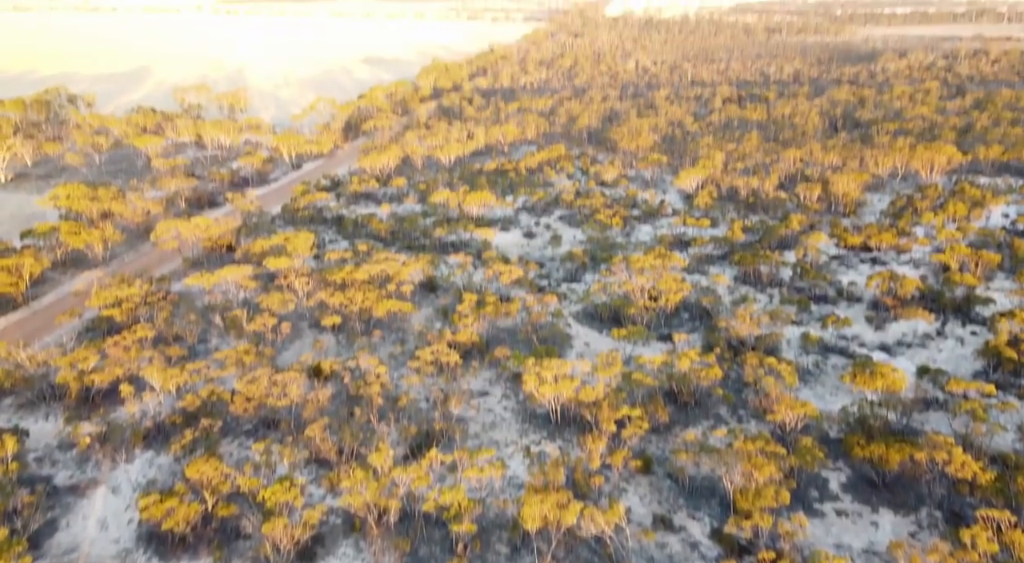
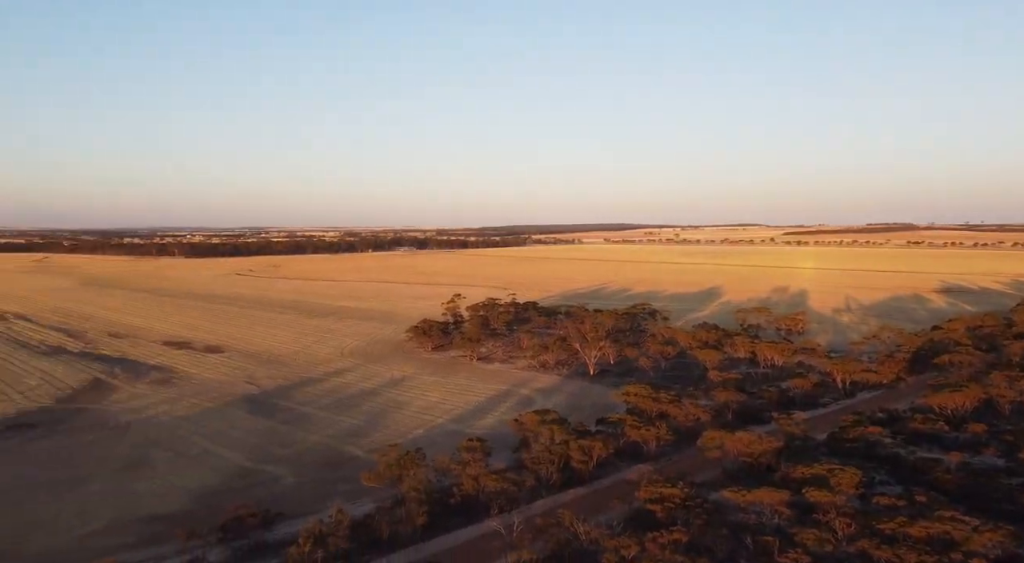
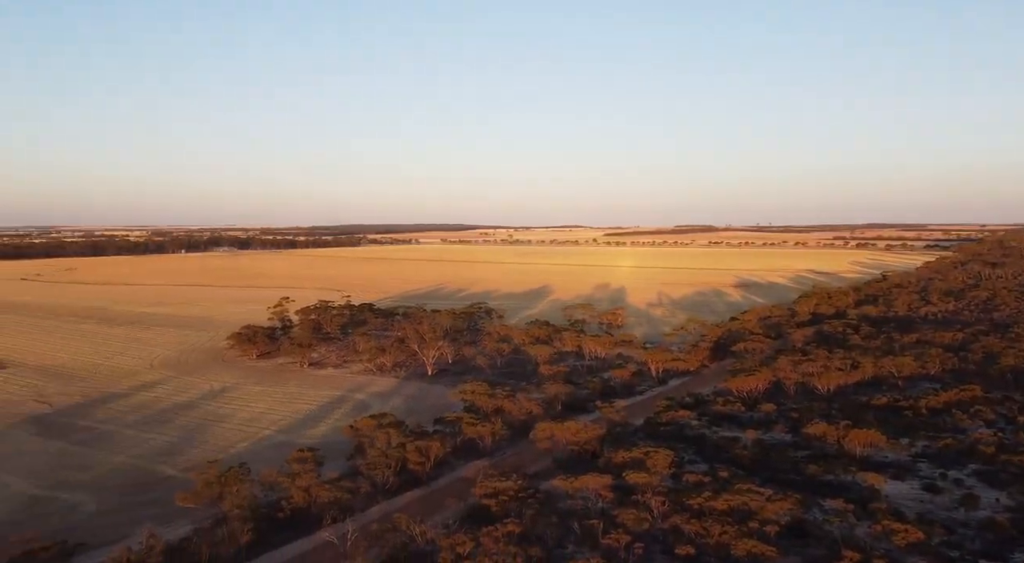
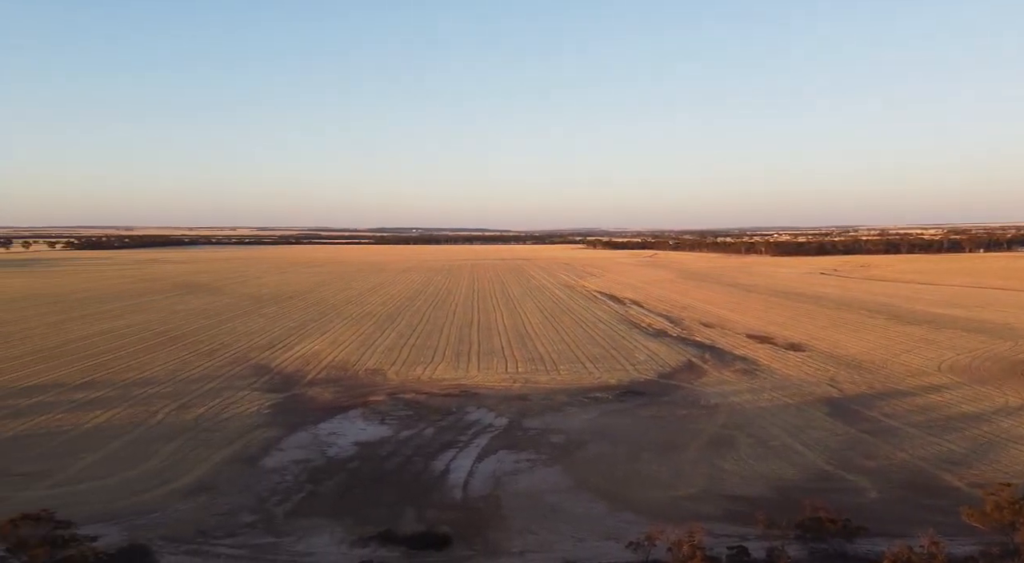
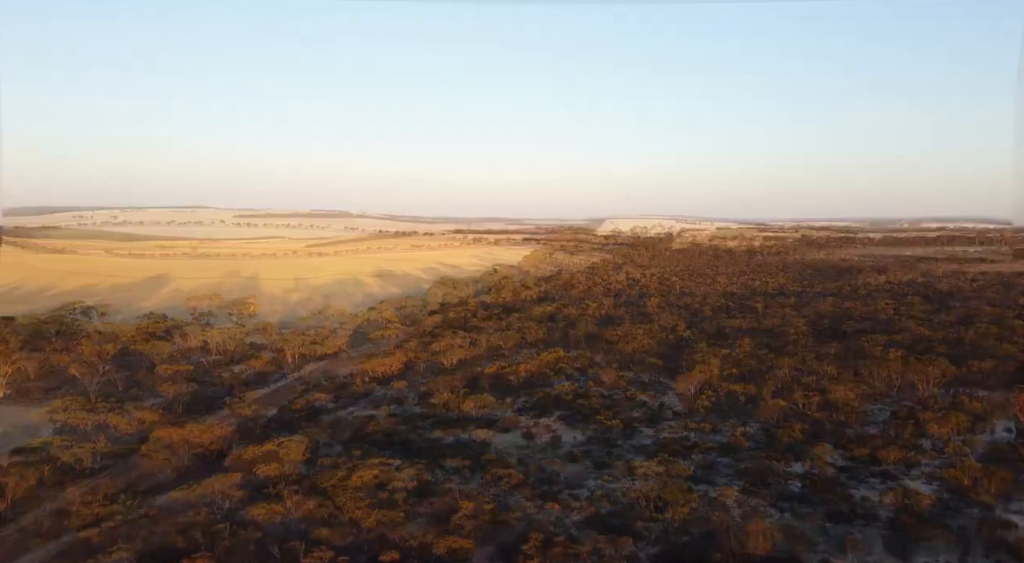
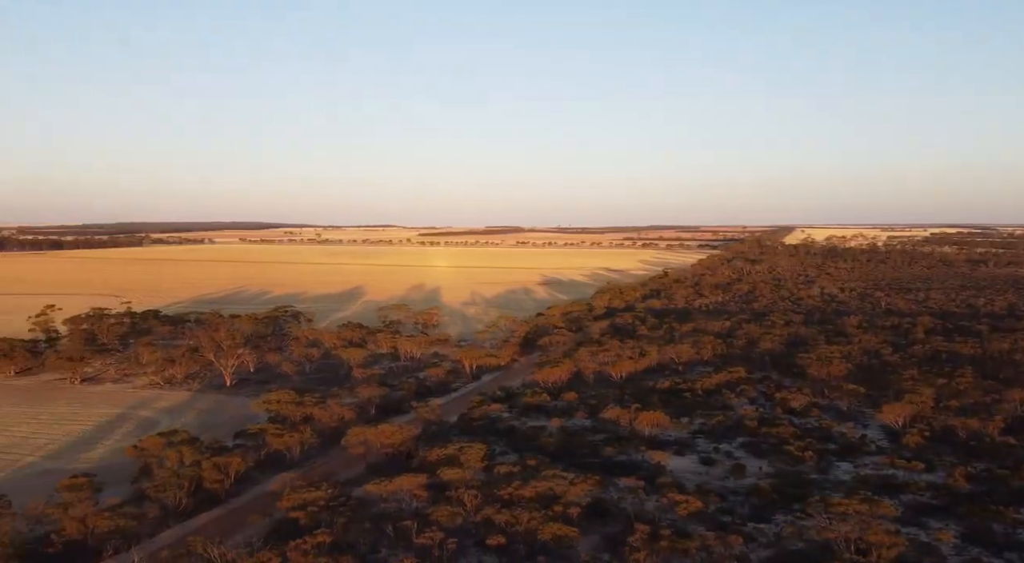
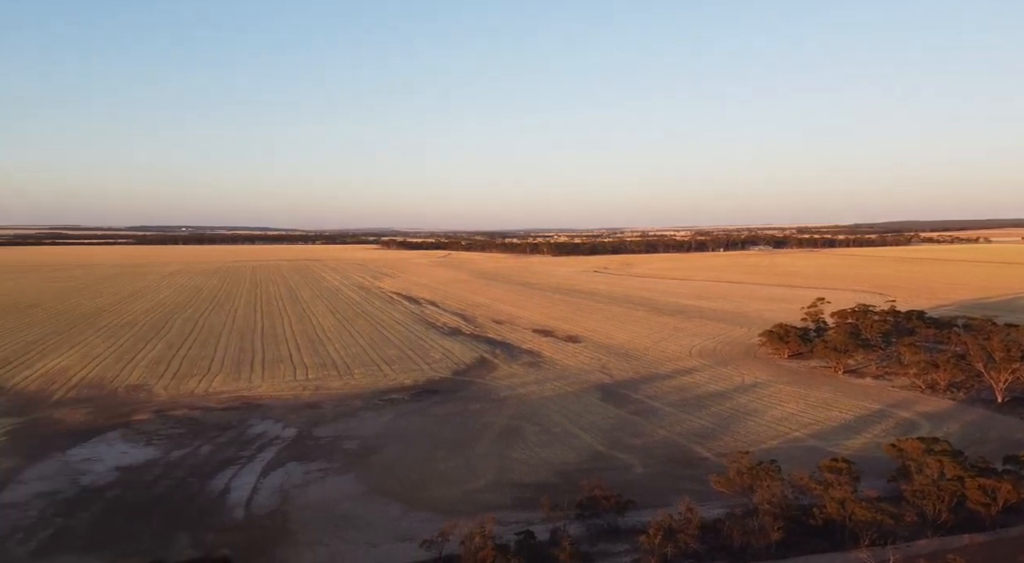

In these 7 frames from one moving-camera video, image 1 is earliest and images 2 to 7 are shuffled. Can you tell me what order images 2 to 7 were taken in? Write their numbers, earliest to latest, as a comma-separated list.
5, 6, 3, 2, 7, 4
